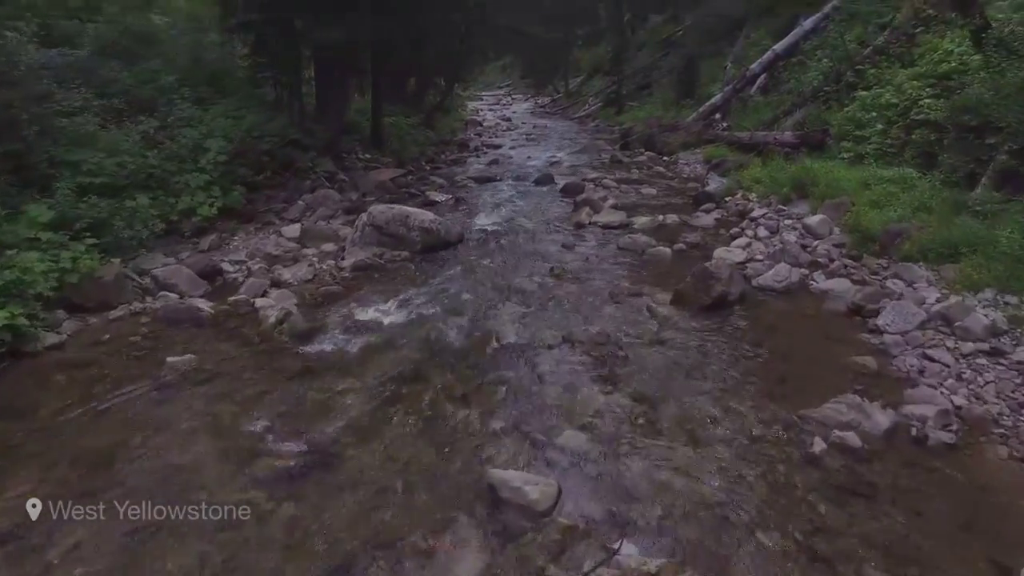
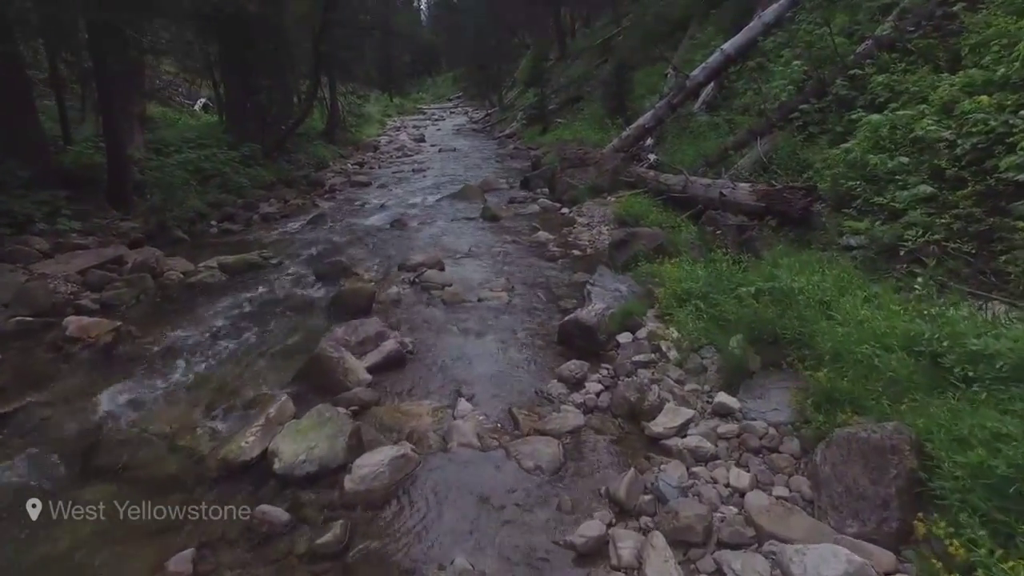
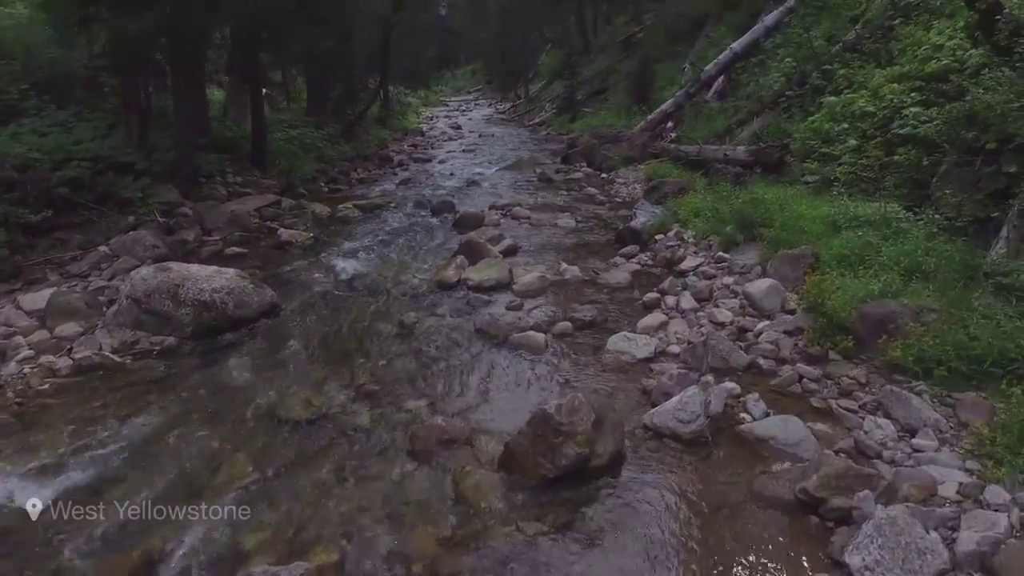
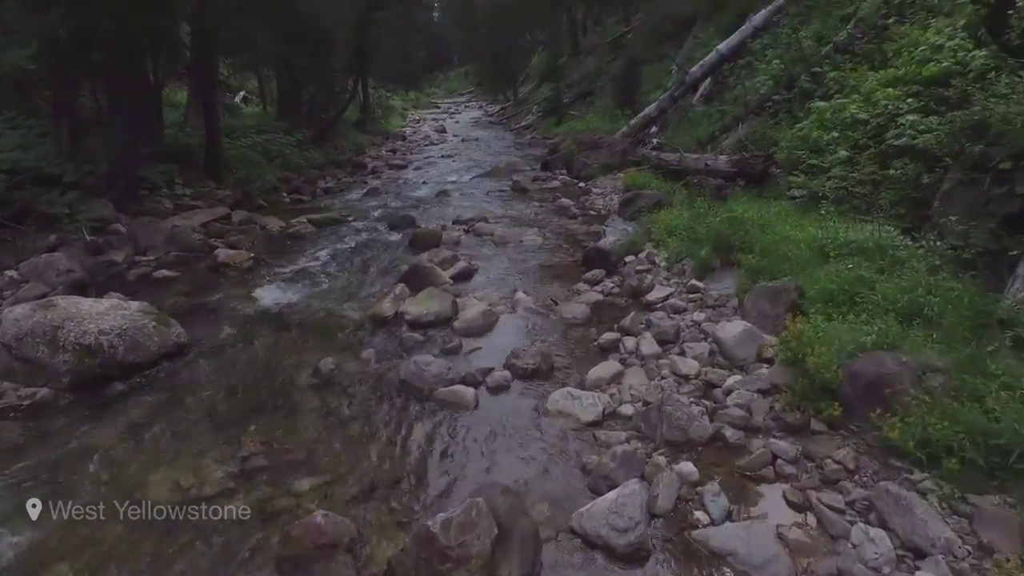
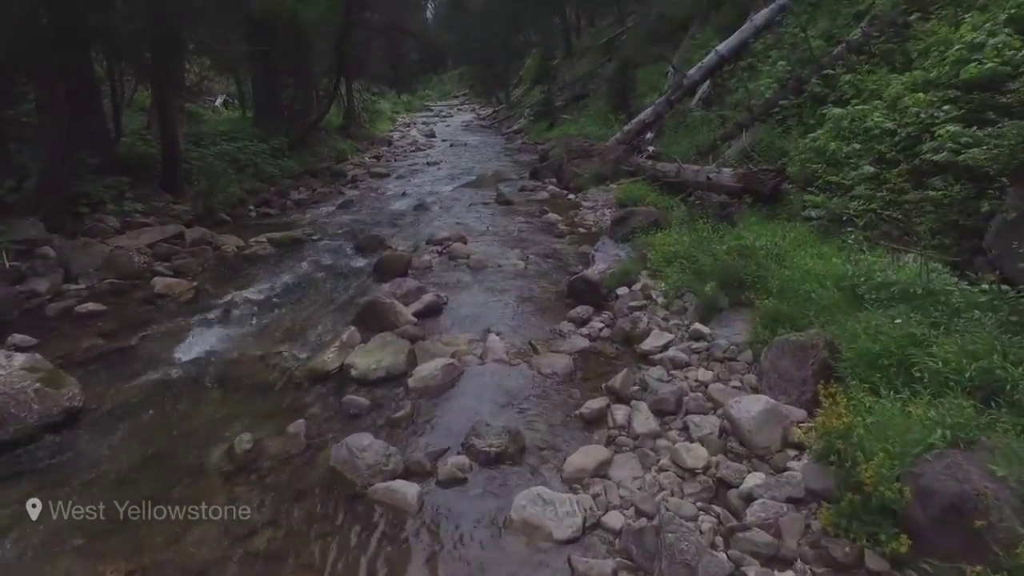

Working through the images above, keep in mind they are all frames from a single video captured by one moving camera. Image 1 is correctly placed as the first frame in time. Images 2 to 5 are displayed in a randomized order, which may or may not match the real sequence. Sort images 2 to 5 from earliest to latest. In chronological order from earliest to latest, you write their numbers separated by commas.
3, 4, 5, 2
